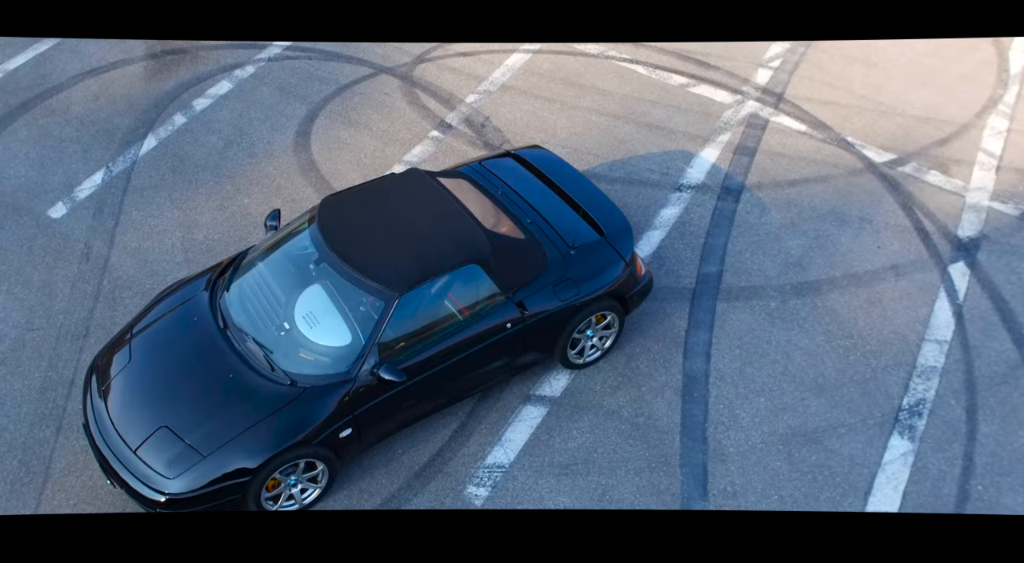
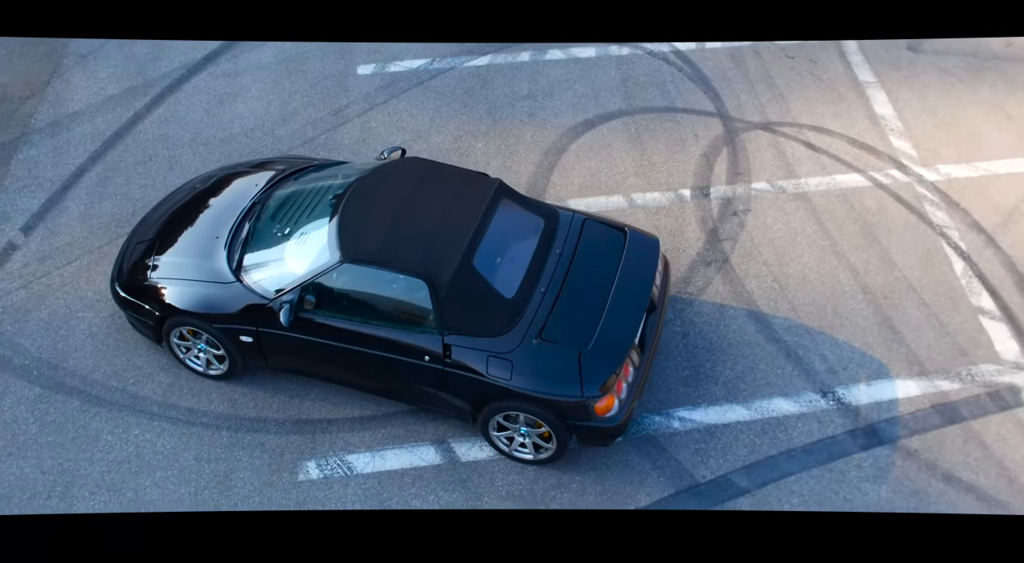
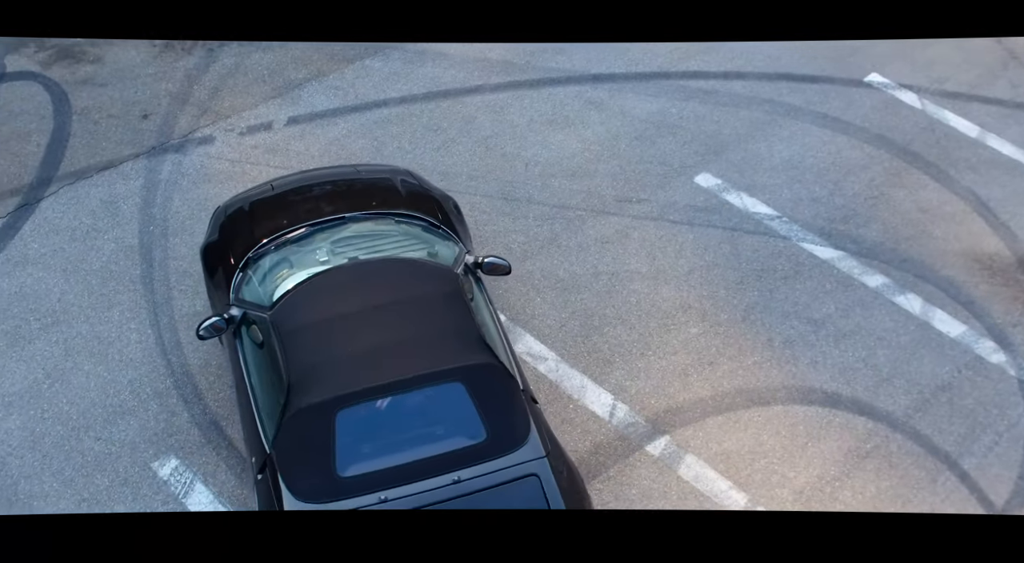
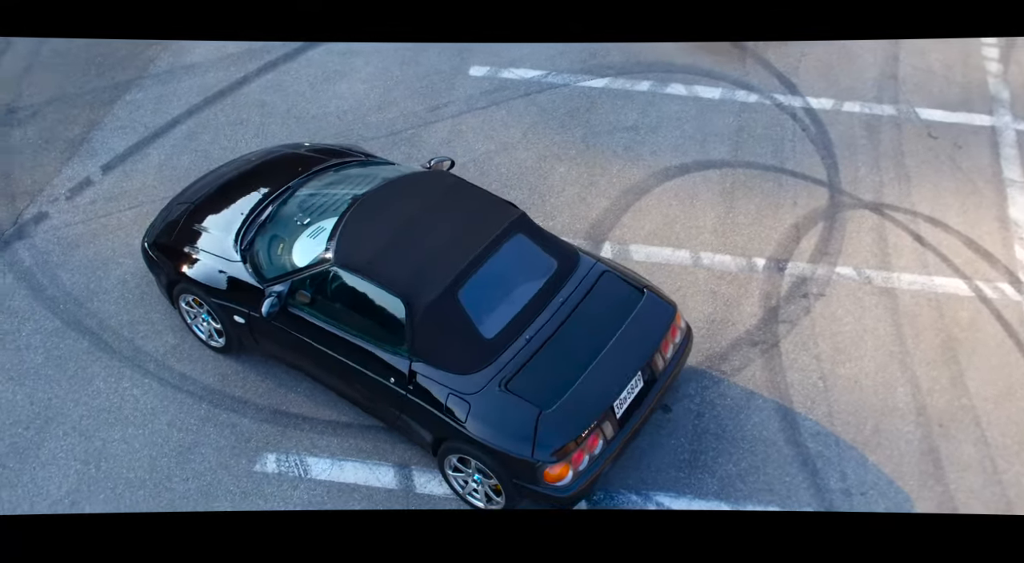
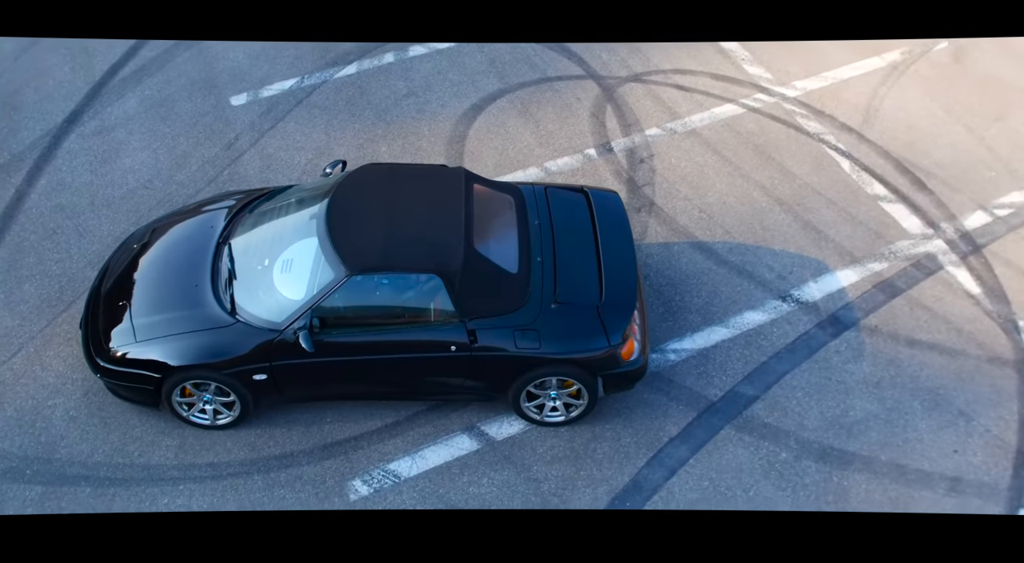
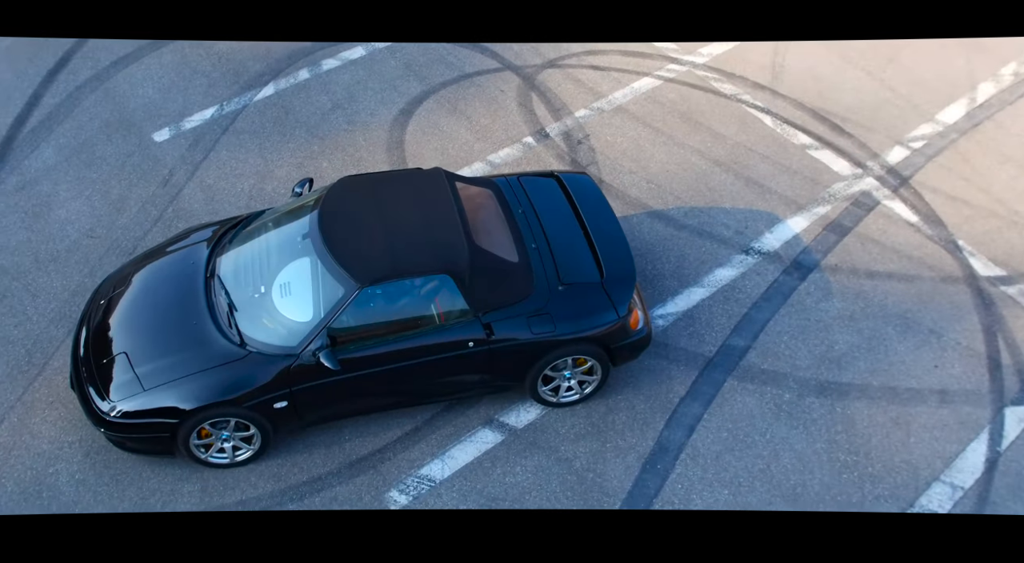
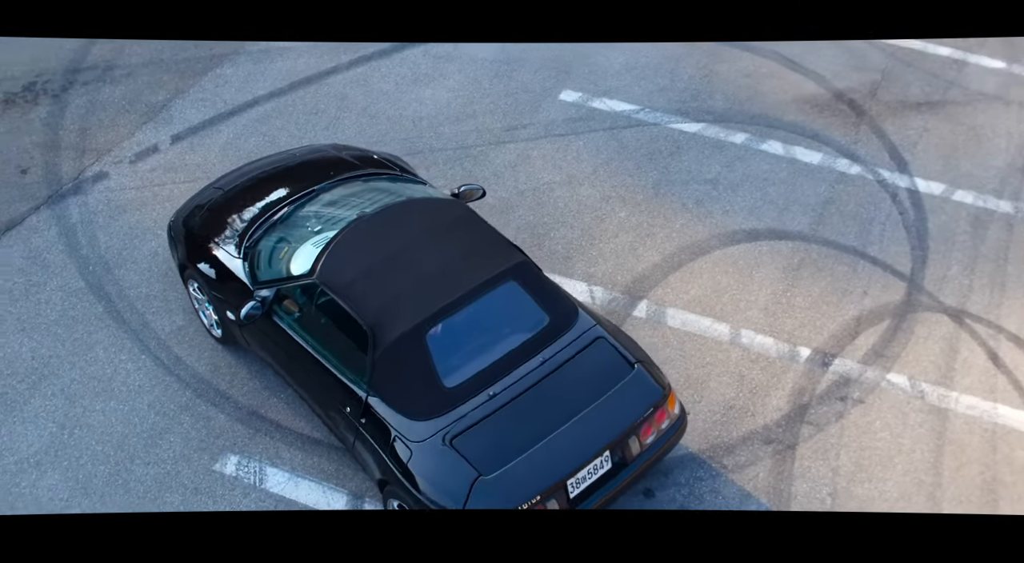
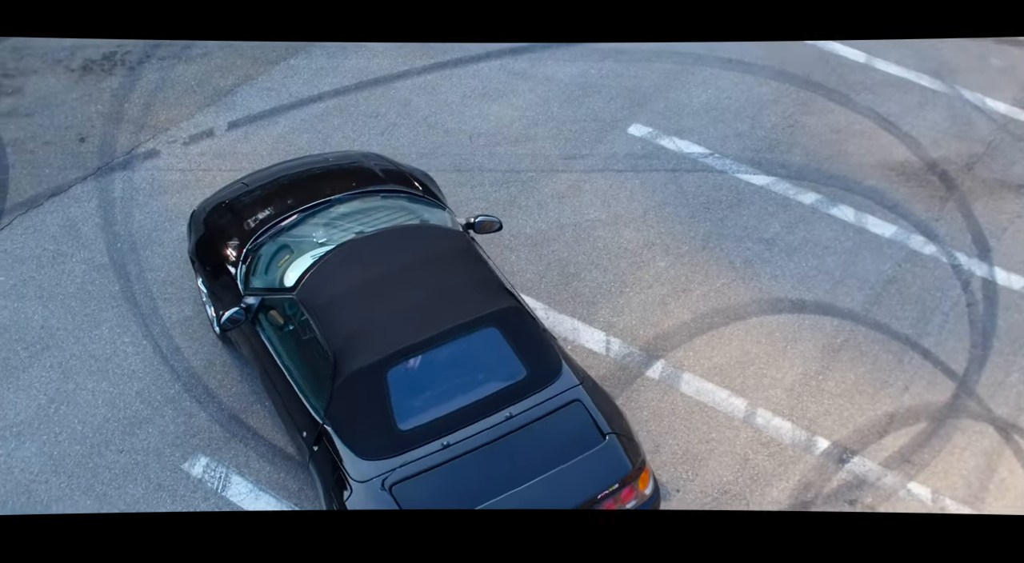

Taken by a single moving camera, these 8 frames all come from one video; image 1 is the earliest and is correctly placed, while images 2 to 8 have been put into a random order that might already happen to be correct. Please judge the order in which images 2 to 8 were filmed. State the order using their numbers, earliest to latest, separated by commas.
6, 5, 2, 4, 7, 8, 3
